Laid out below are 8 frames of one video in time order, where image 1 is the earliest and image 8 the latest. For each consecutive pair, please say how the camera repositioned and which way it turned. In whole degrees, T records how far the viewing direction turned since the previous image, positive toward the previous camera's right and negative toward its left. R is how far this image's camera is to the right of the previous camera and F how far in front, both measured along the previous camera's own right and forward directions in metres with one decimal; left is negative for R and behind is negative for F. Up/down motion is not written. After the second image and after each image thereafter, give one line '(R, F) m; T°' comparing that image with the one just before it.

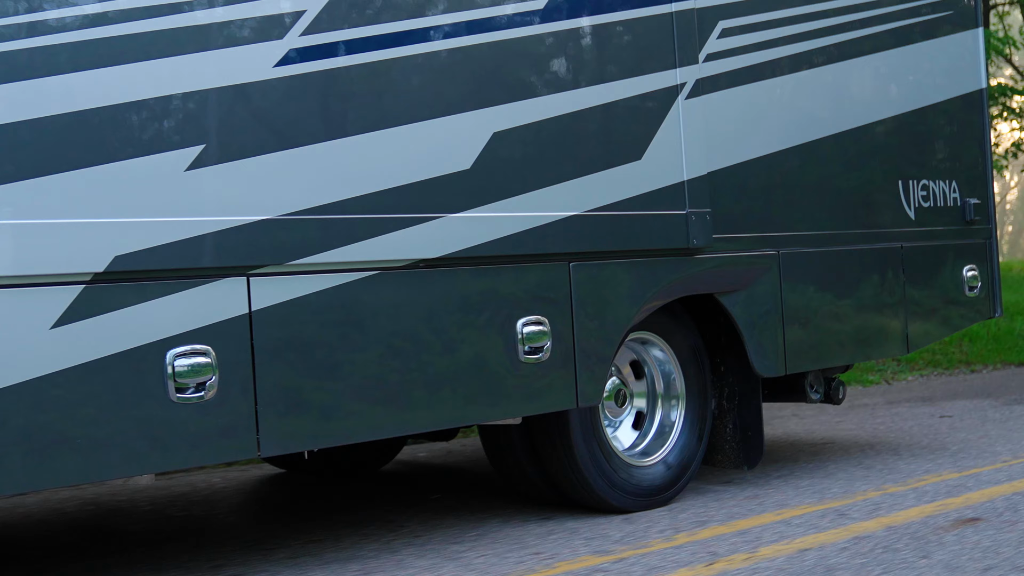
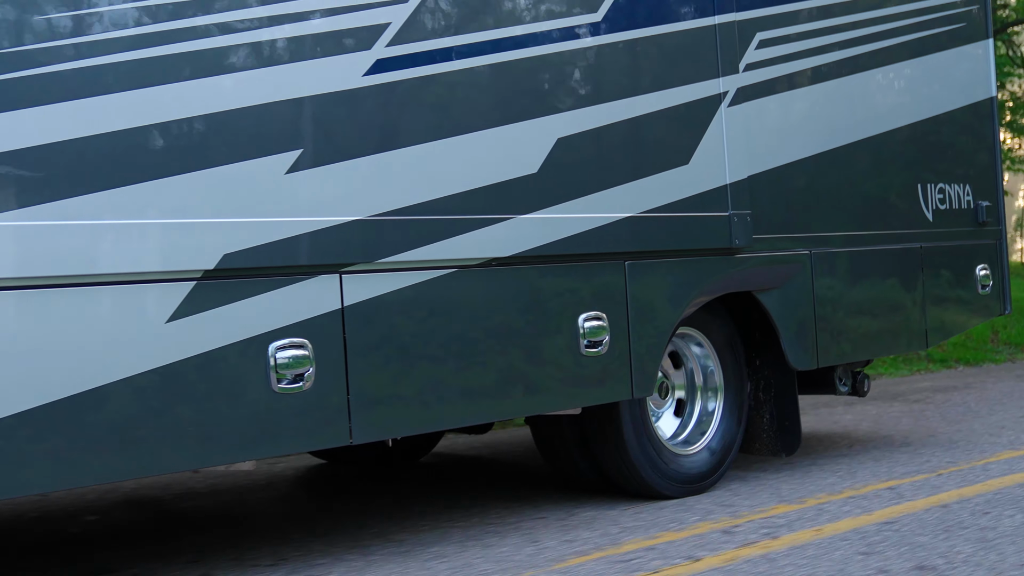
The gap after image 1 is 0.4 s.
(-0.4, -0.2) m; +2°
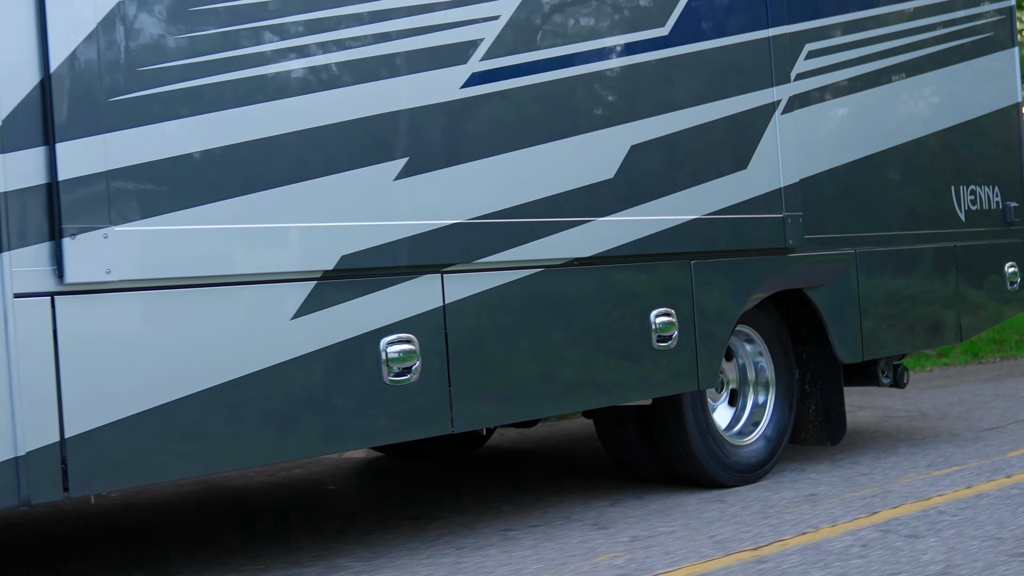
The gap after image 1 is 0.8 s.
(-0.4, -0.3) m; +1°
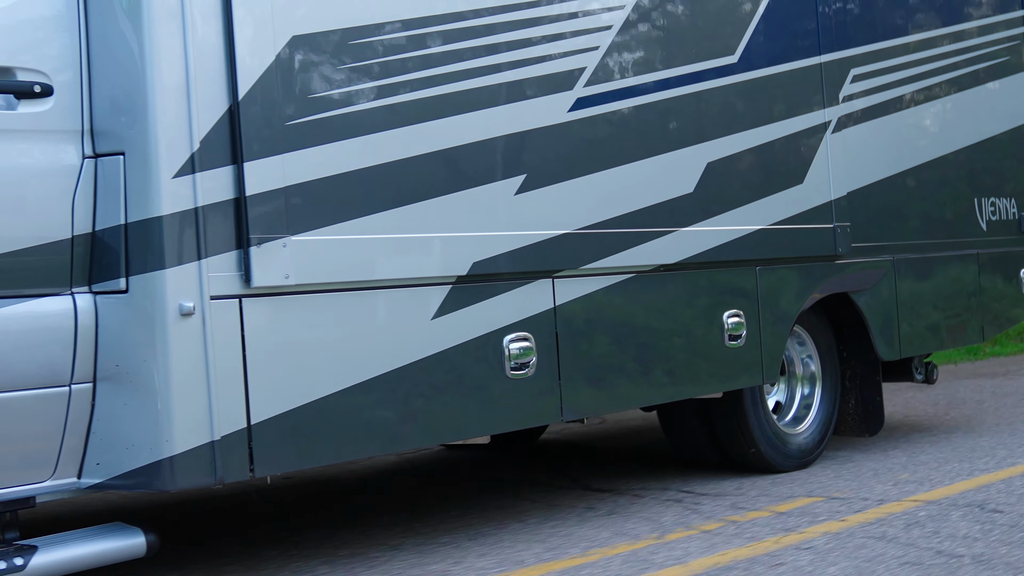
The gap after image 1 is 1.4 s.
(-0.5, -0.4) m; +2°
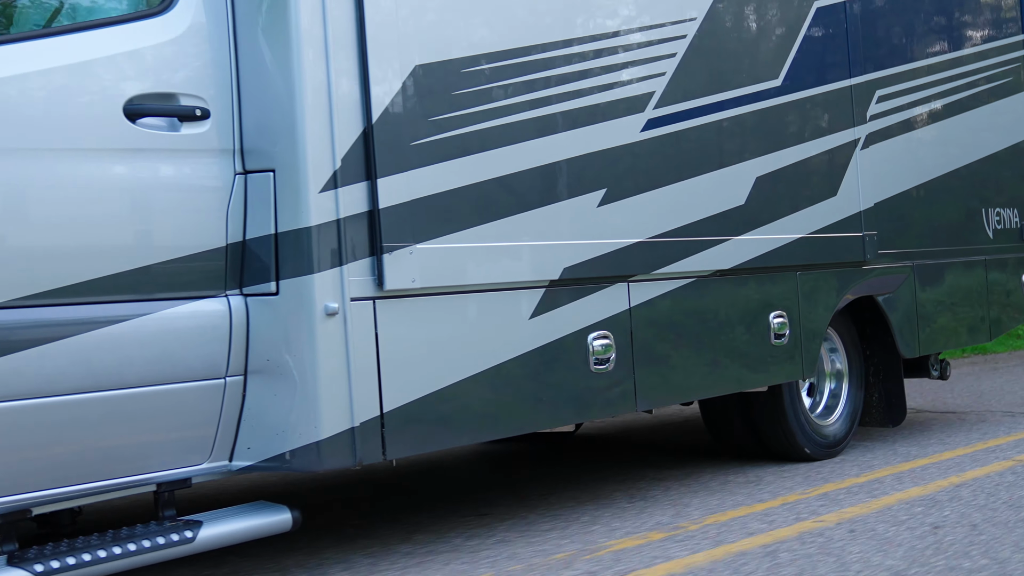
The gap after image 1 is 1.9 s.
(-0.5, -0.4) m; +2°
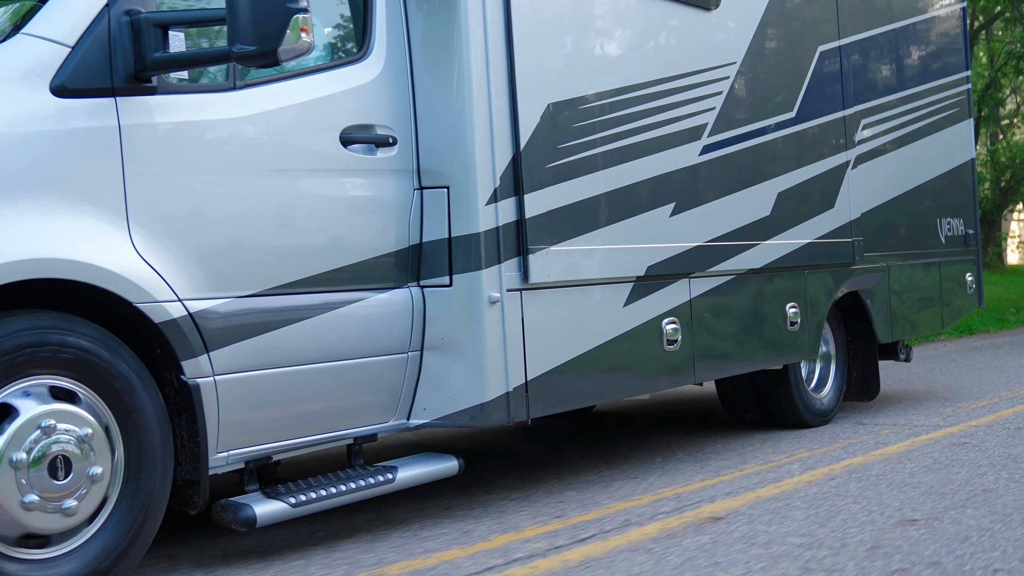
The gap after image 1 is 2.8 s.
(-1.0, -1.0) m; +6°
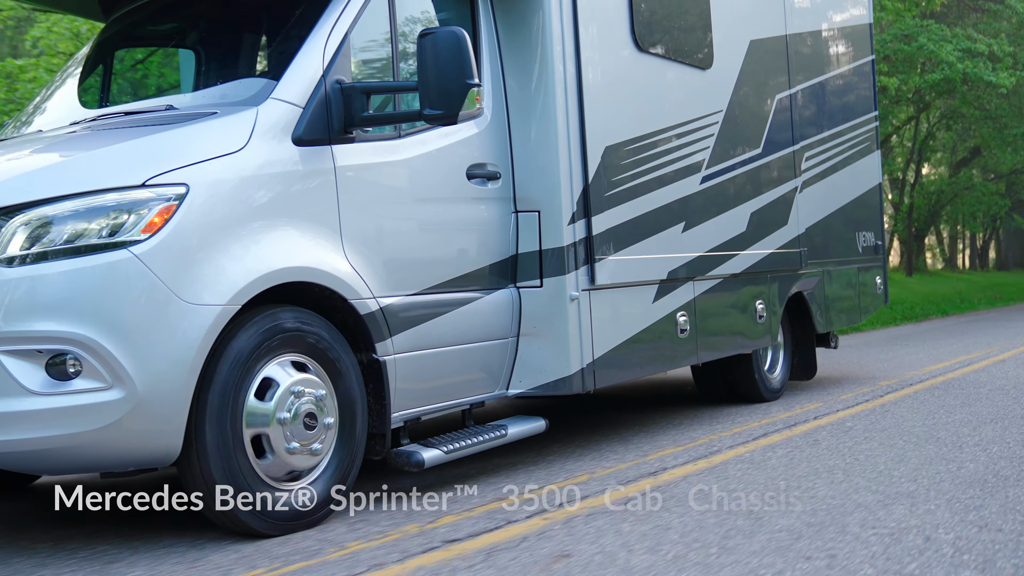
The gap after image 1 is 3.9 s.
(-1.2, -1.4) m; +7°
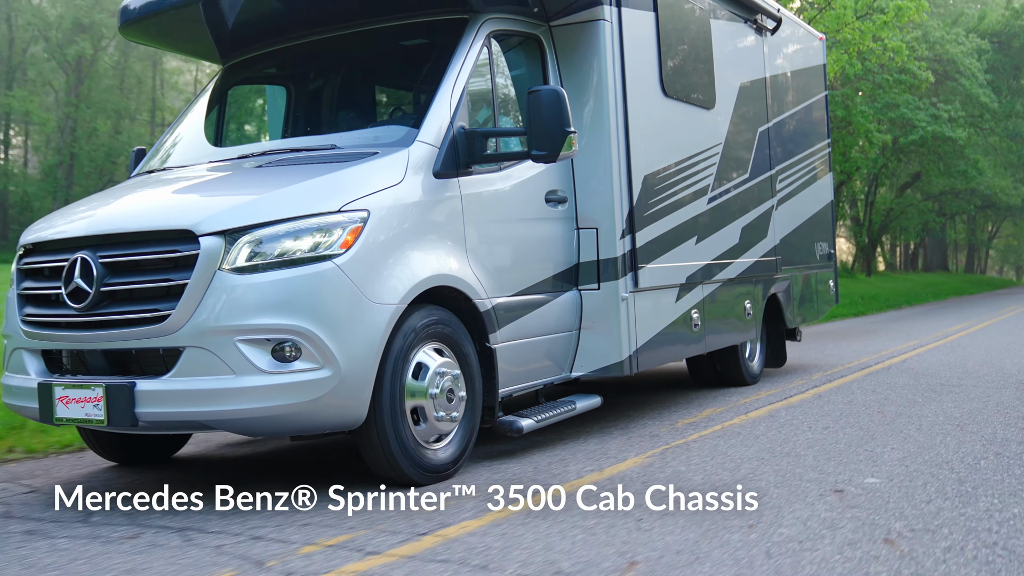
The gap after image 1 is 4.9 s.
(-1.1, -1.4) m; +5°
